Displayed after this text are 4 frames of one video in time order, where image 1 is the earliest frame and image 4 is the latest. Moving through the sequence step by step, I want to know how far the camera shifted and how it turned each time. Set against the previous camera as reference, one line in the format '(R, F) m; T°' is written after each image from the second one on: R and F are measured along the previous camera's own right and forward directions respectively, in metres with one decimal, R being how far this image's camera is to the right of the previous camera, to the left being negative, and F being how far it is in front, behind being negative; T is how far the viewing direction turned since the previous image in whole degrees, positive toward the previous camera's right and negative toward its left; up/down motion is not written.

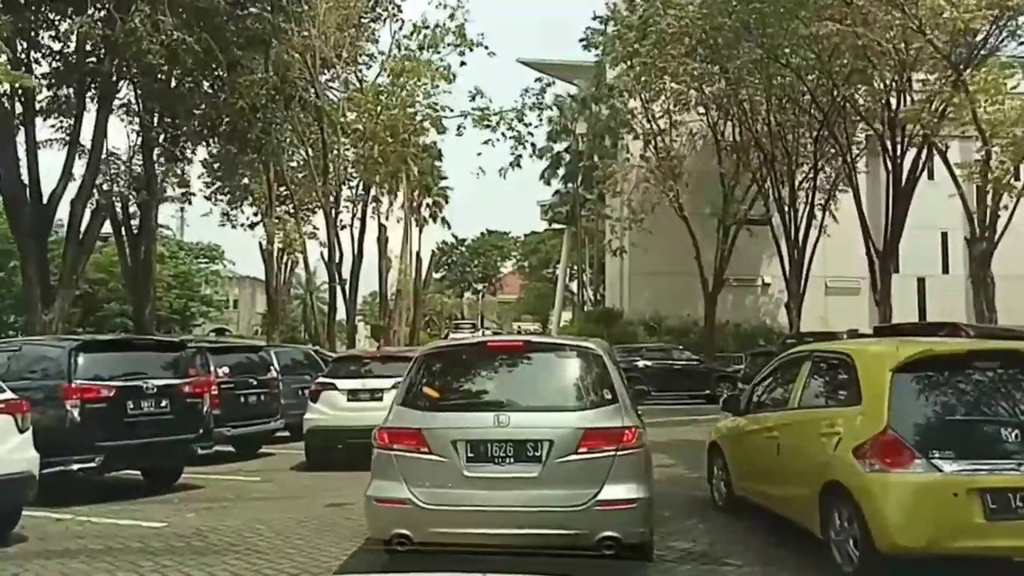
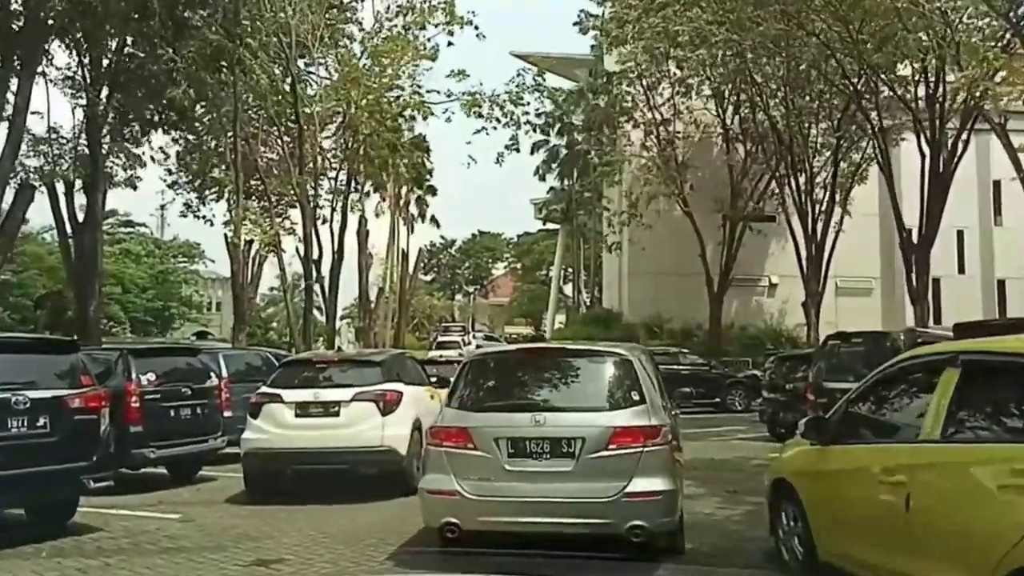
(0.0, +2.6) m; 0°
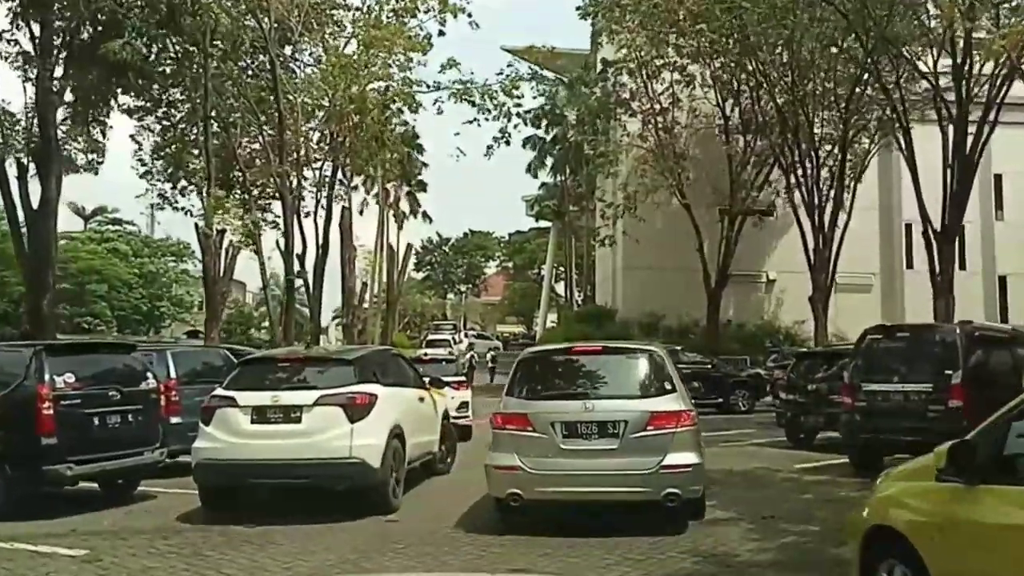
(0.0, +1.8) m; 0°
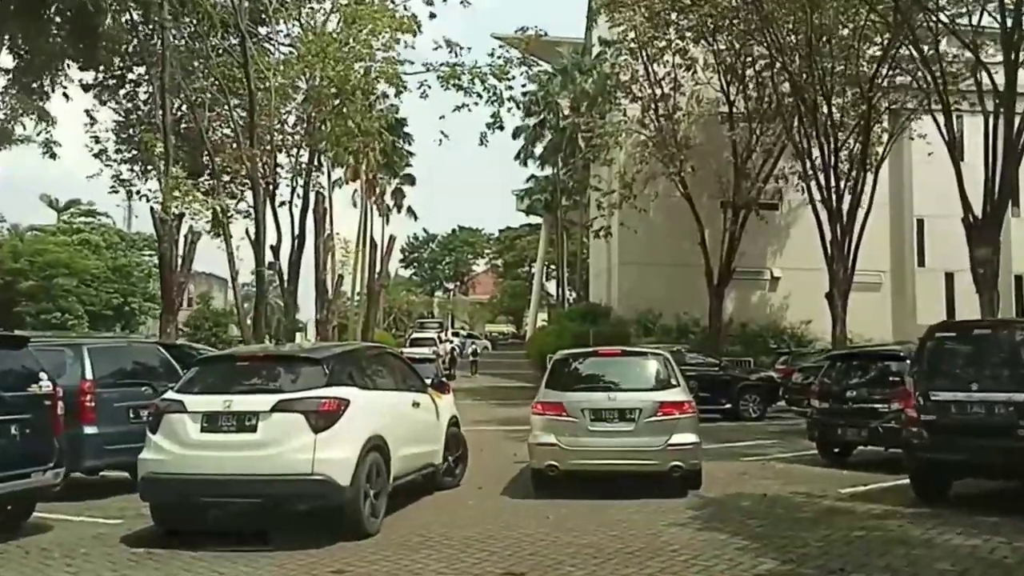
(0.0, +2.2) m; +1°
